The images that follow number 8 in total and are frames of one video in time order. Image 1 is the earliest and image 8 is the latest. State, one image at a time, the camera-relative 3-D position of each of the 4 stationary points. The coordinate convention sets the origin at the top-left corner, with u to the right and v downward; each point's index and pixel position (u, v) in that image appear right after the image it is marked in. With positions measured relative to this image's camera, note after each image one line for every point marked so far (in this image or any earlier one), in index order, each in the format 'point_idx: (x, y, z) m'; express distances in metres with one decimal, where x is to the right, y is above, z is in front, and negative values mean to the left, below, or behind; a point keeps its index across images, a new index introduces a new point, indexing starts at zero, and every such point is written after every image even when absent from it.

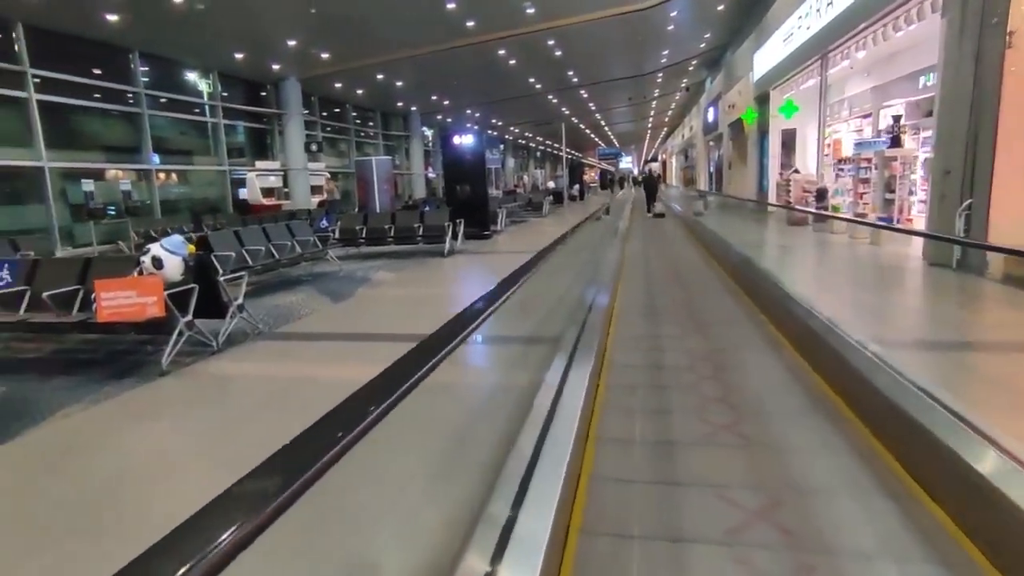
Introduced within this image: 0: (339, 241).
0: (-2.7, +0.7, +9.3) m
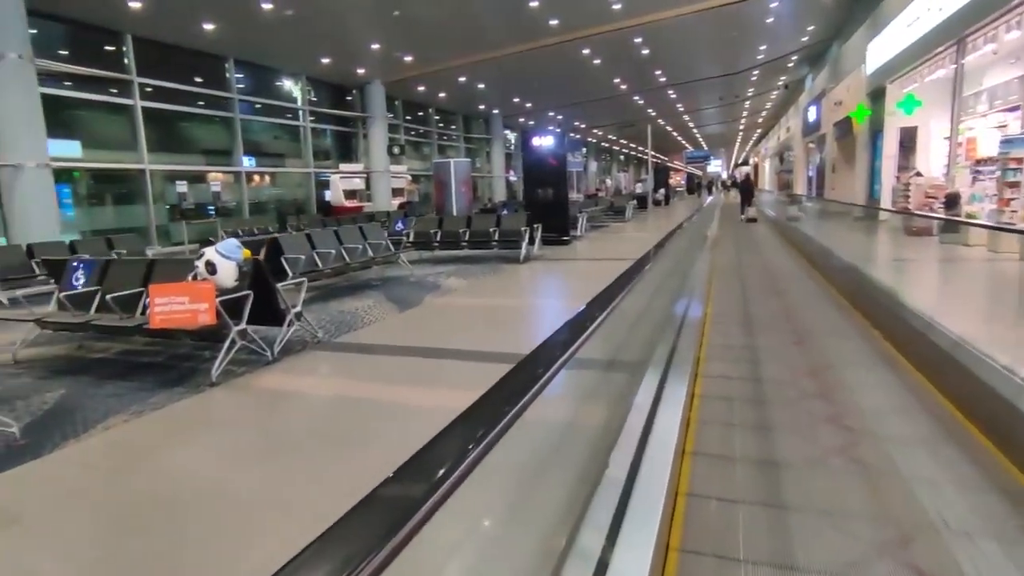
0: (-1.5, +0.7, +9.1) m
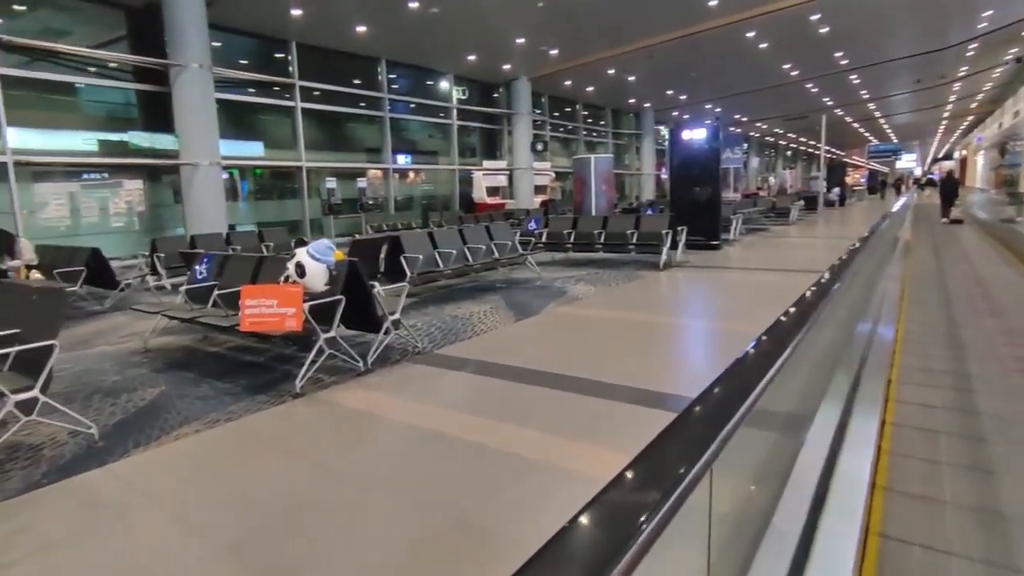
0: (+0.5, +0.6, +8.6) m
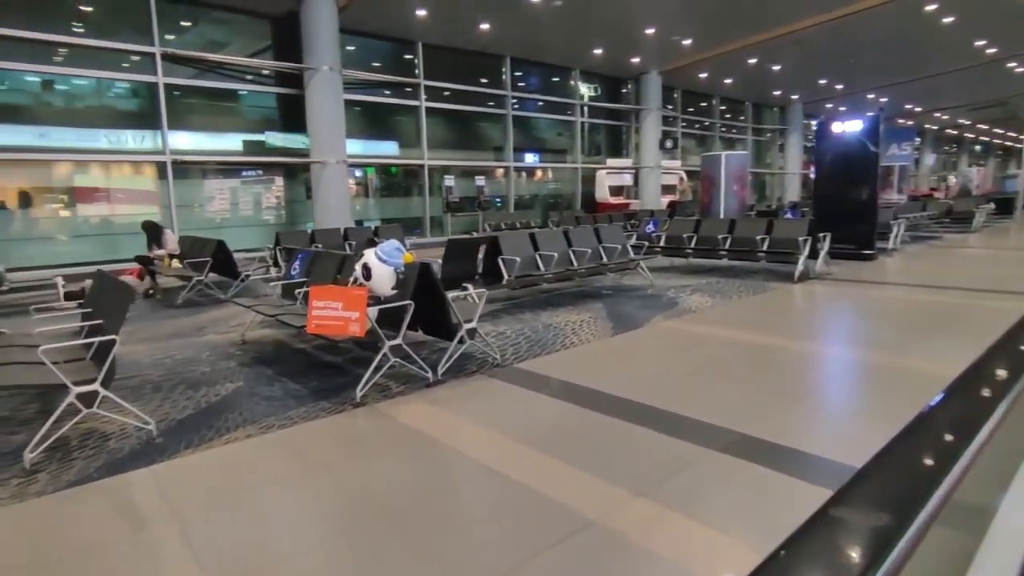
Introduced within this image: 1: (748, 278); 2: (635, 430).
0: (+2.1, +0.5, +7.9) m
1: (+3.0, +0.1, +7.3) m
2: (+0.6, -0.7, +2.8) m
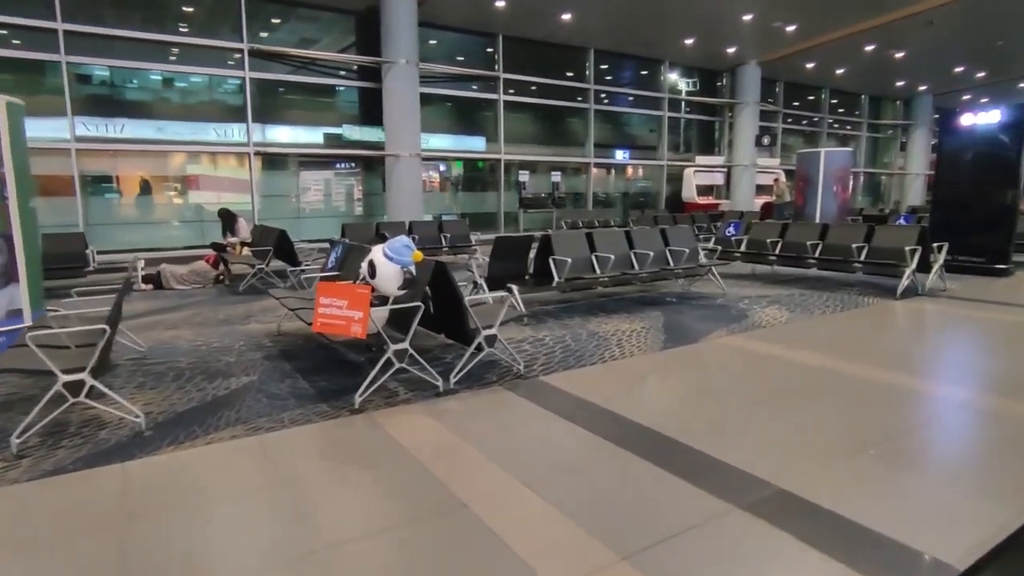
0: (+2.8, +0.4, +7.2) m
1: (+3.6, 0.0, +6.4) m
2: (+0.6, -0.8, +2.4) m
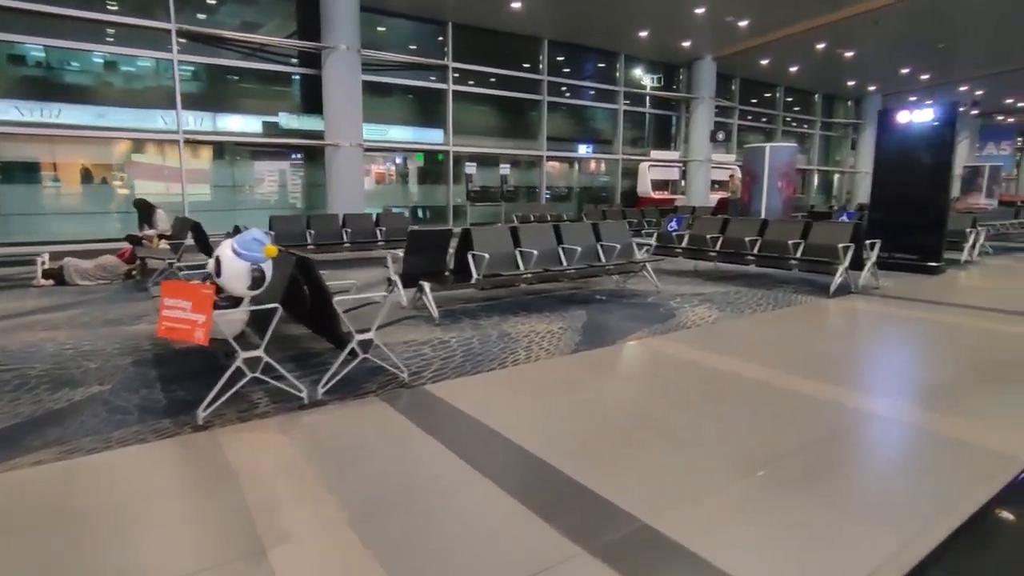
0: (+2.0, +0.4, +7.0) m
1: (+2.9, 0.0, +6.3) m
2: (0.0, -0.8, +2.1) m
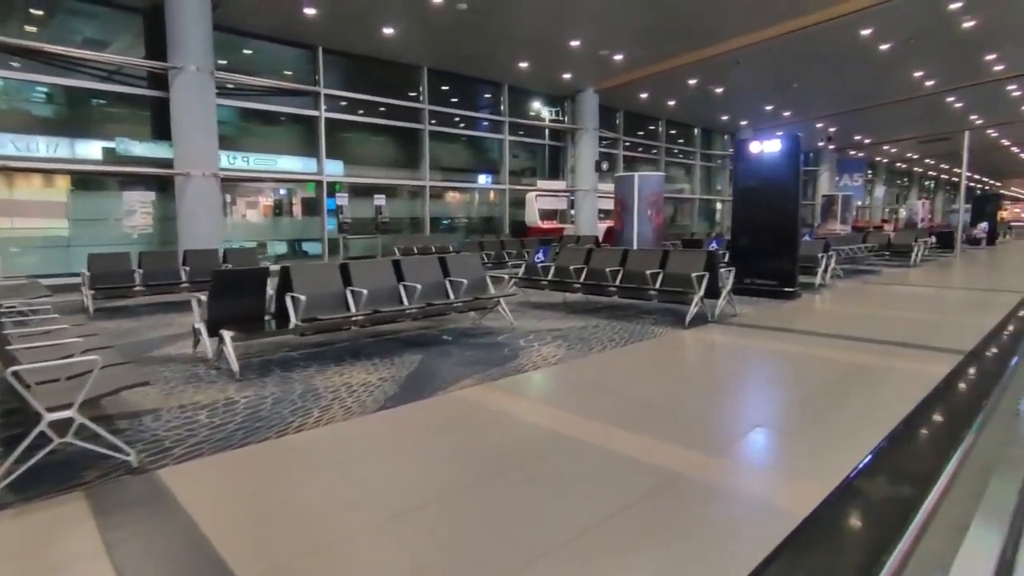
0: (+0.4, +0.1, +6.7) m
1: (+1.3, -0.3, +6.1) m
2: (-0.9, -1.0, +1.6) m
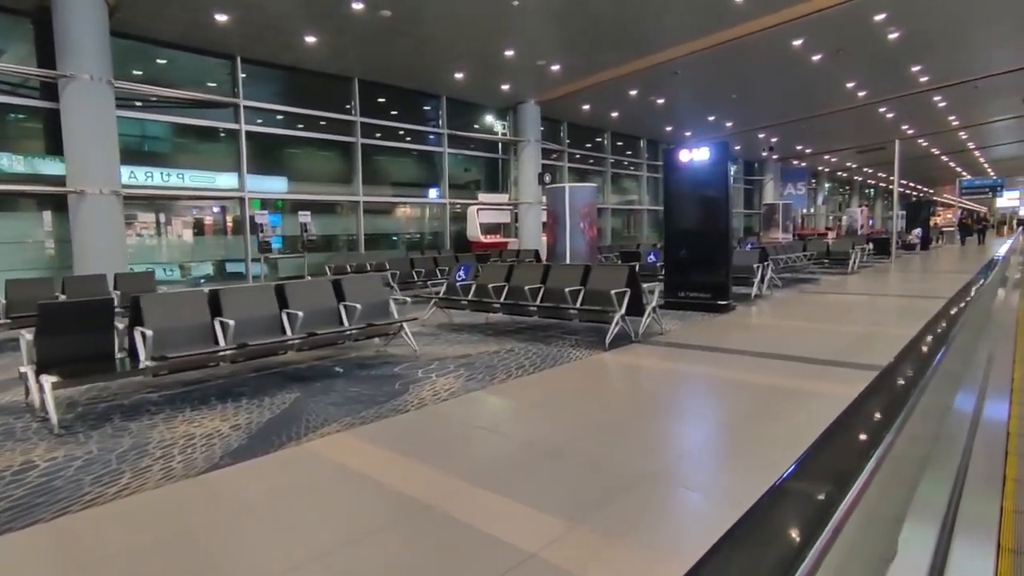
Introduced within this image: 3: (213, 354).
0: (-0.5, -0.2, +6.3) m
1: (+0.5, -0.5, +5.7) m
2: (-1.4, -1.1, +1.0) m
3: (-2.0, -0.4, +3.9) m
